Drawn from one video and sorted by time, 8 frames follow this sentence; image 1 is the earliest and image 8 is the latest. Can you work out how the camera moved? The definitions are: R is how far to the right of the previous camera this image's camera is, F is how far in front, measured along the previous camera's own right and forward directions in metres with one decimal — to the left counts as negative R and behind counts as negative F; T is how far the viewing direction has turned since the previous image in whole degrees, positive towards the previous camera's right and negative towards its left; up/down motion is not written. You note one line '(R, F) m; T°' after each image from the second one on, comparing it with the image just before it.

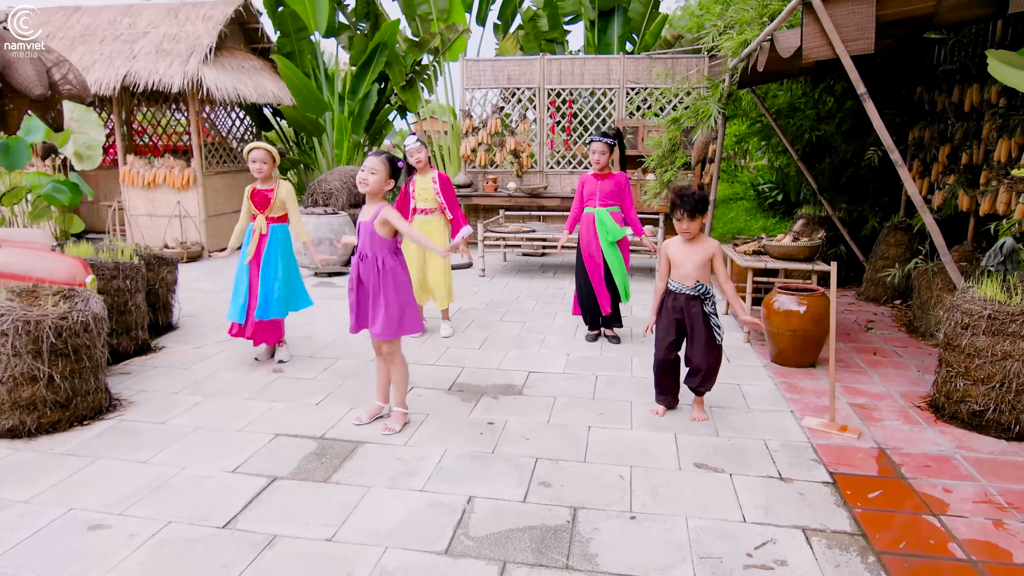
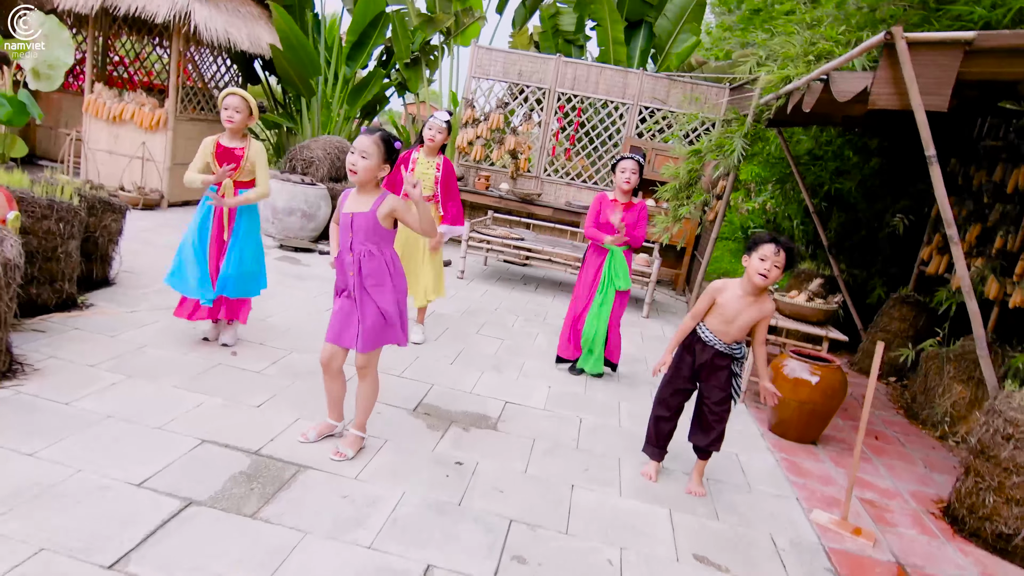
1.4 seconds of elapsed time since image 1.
(-0.1, +0.4) m; +3°
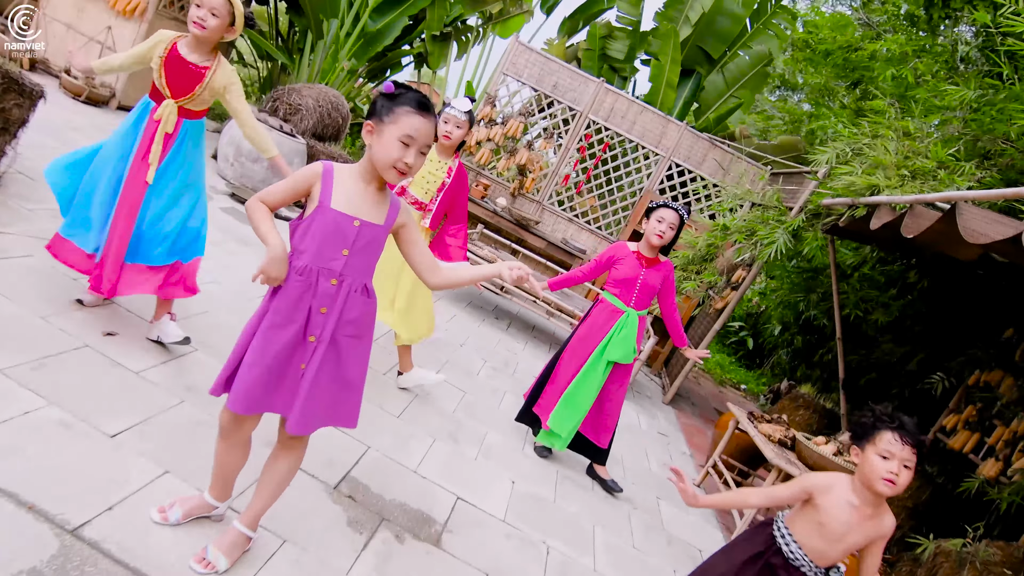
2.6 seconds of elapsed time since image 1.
(-0.2, +0.8) m; +4°
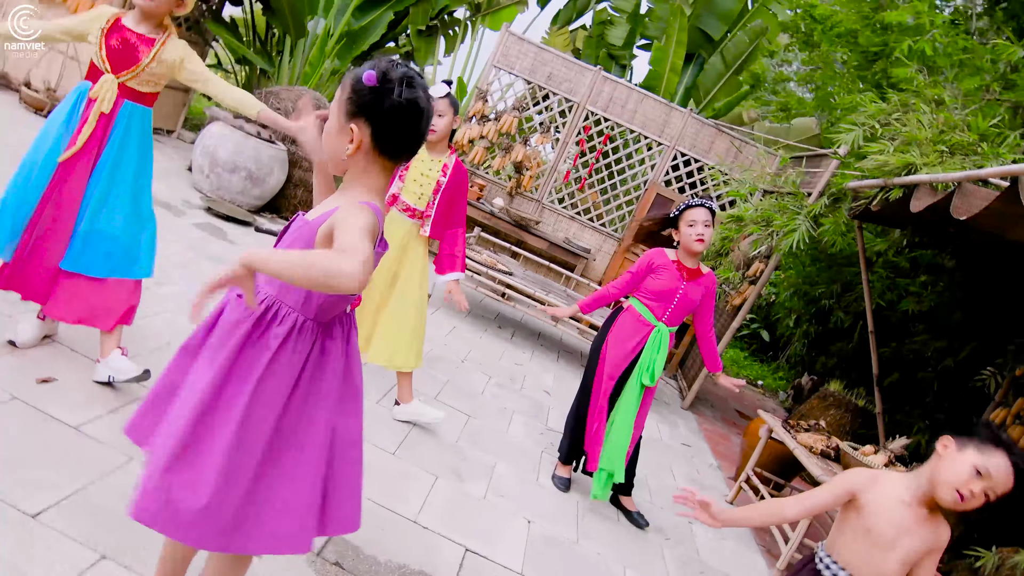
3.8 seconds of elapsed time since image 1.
(0.0, +0.4) m; 0°
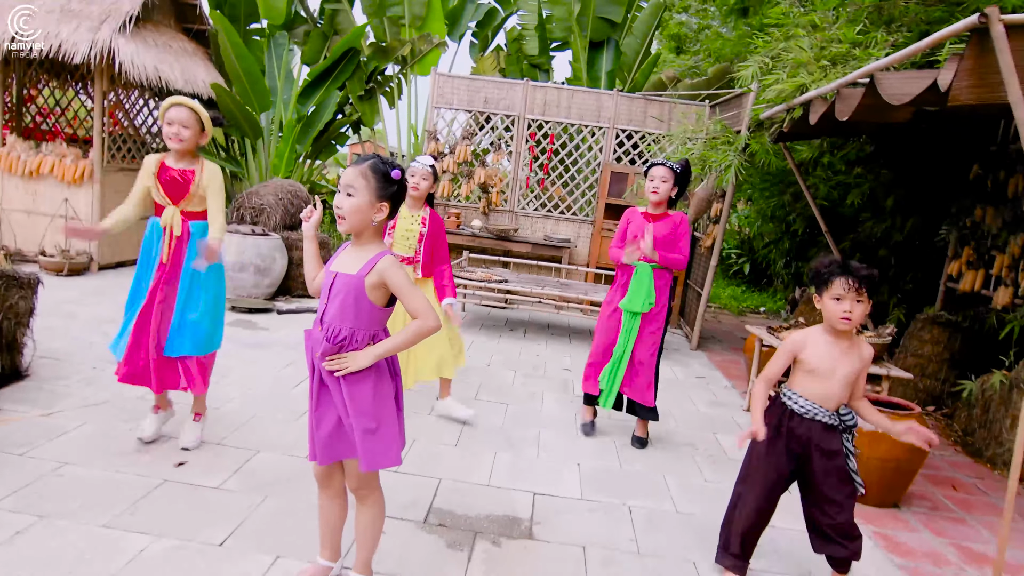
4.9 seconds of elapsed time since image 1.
(0.0, -0.6) m; 0°
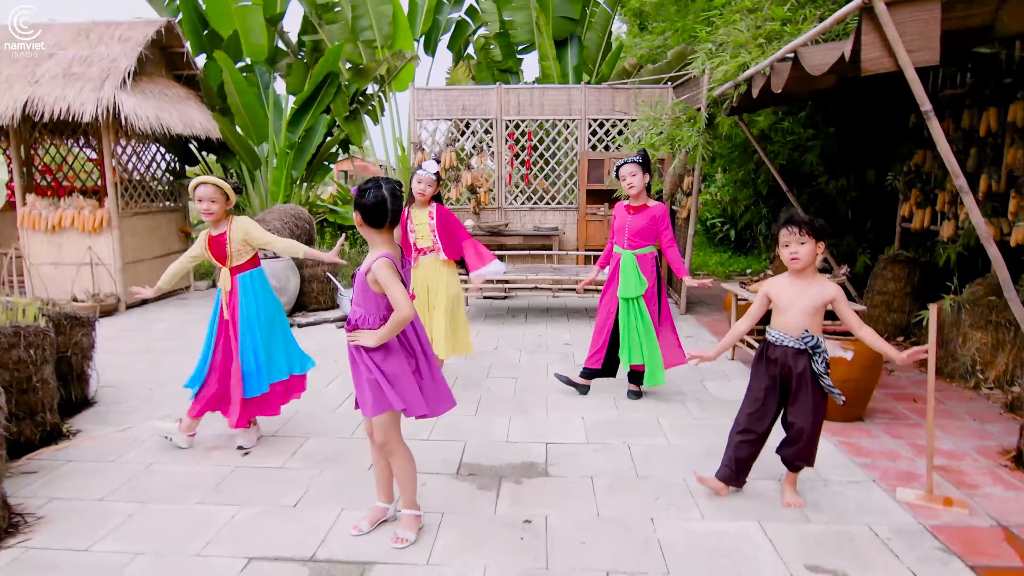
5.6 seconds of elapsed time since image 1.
(0.0, -0.5) m; 0°
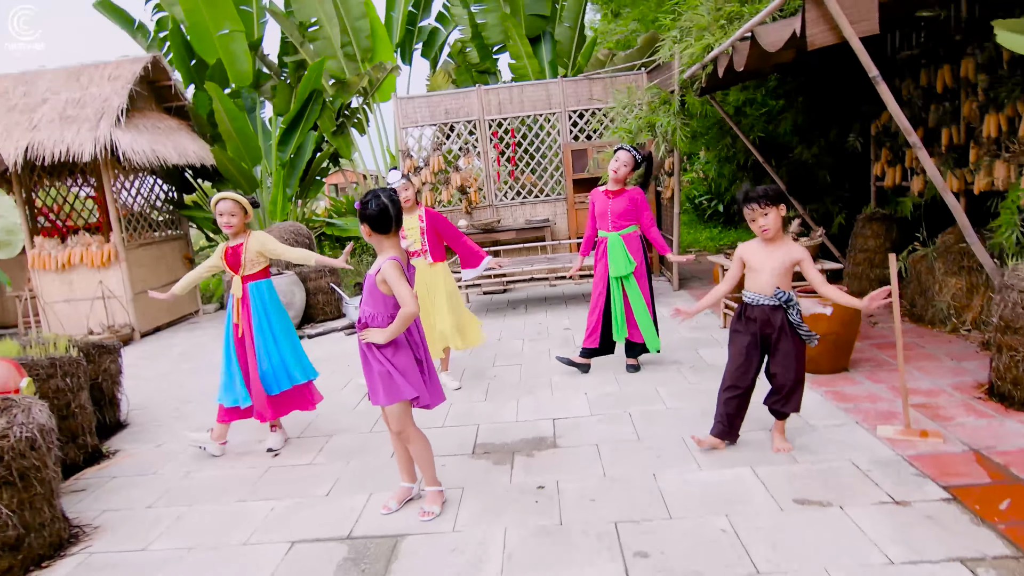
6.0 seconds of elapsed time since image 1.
(0.0, -0.2) m; 0°
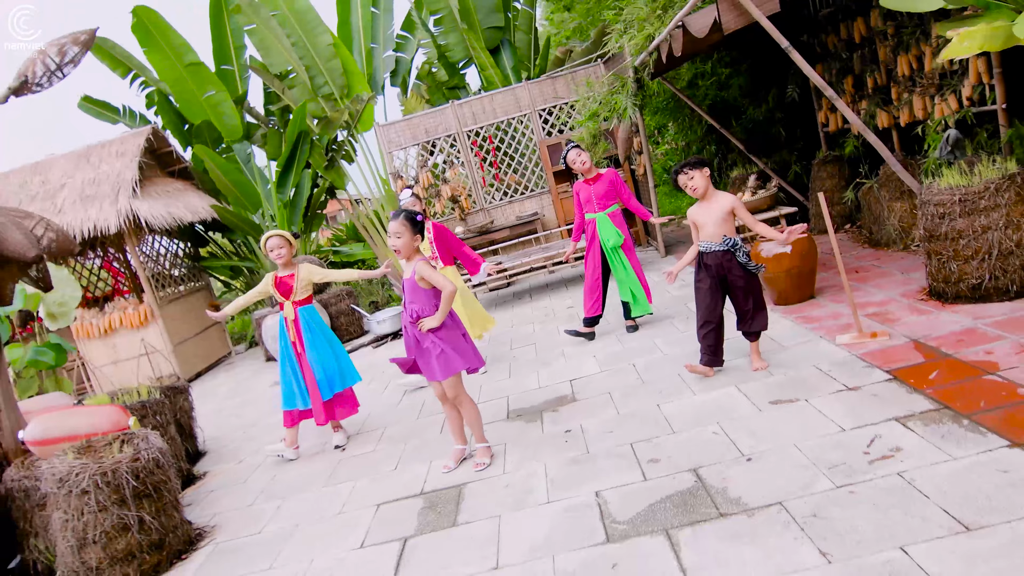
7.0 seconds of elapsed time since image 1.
(0.0, -0.6) m; 0°
